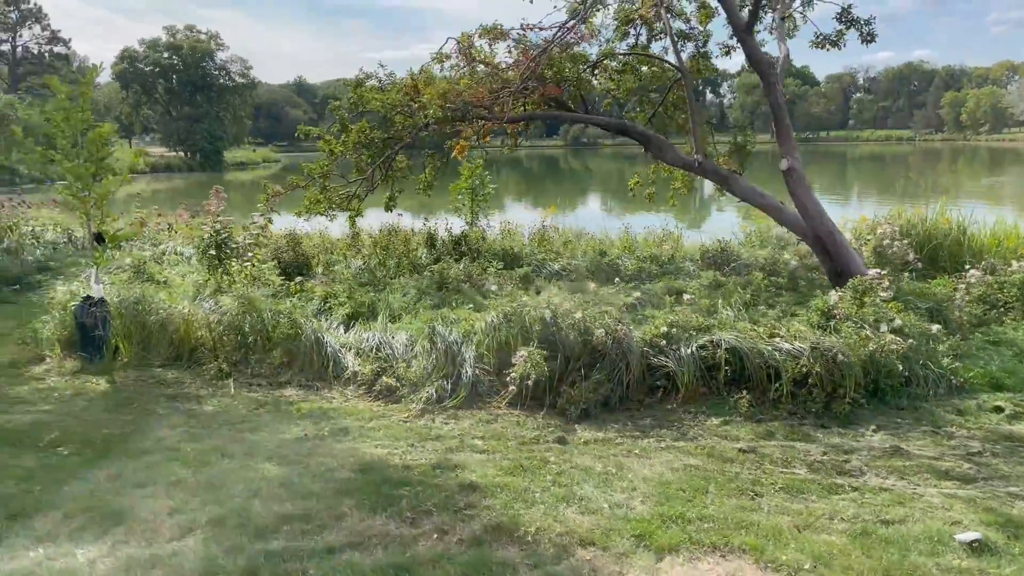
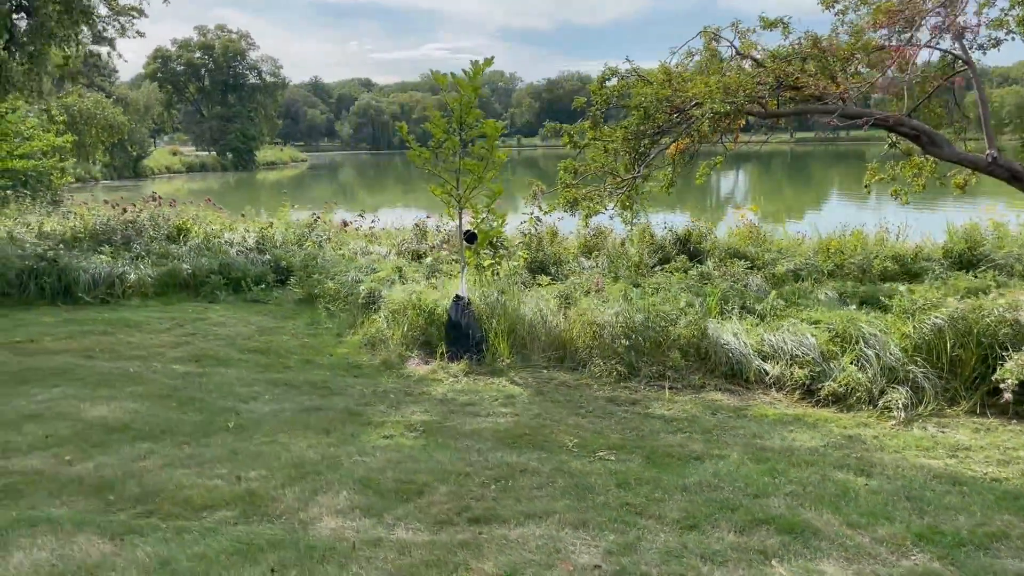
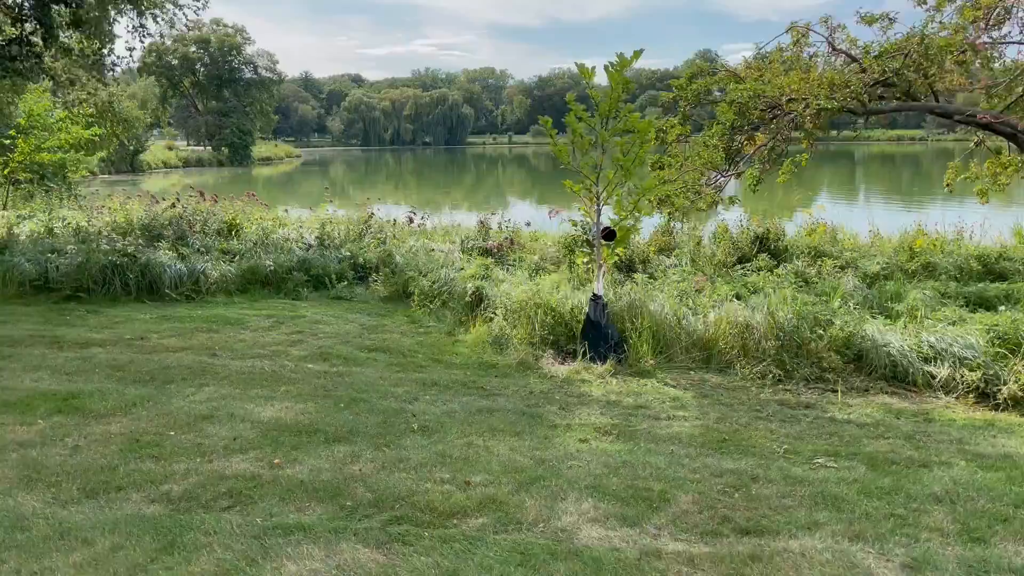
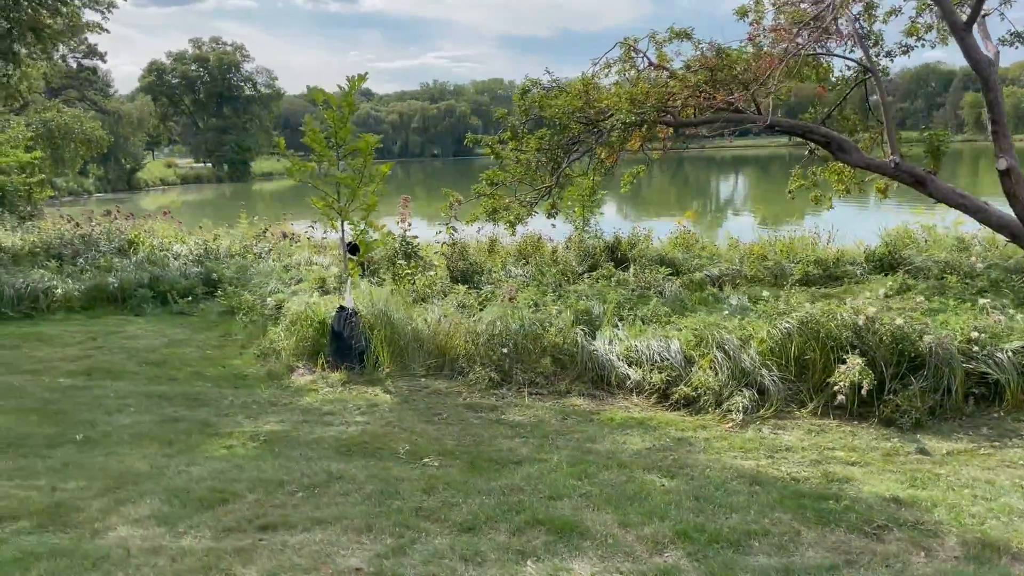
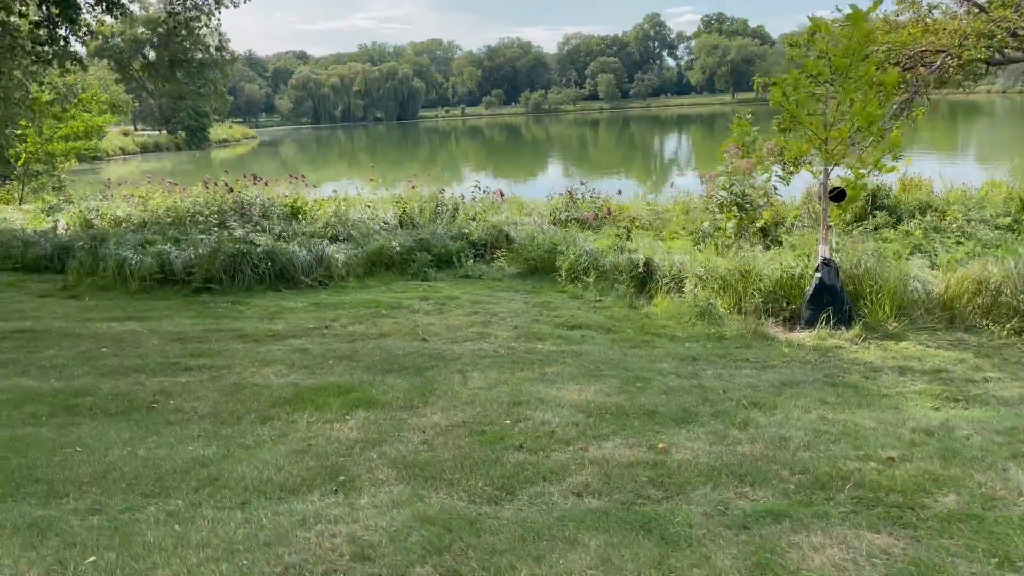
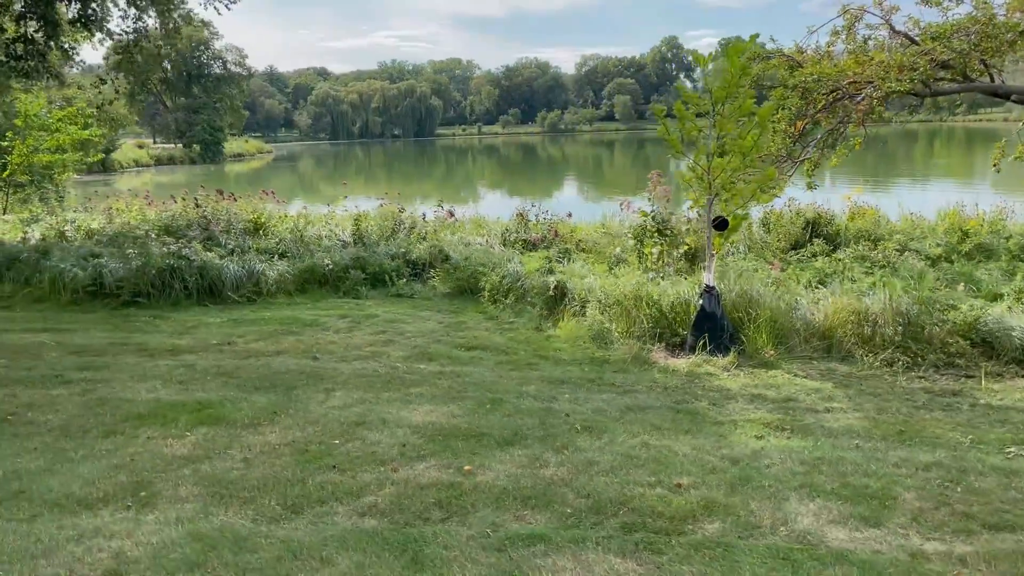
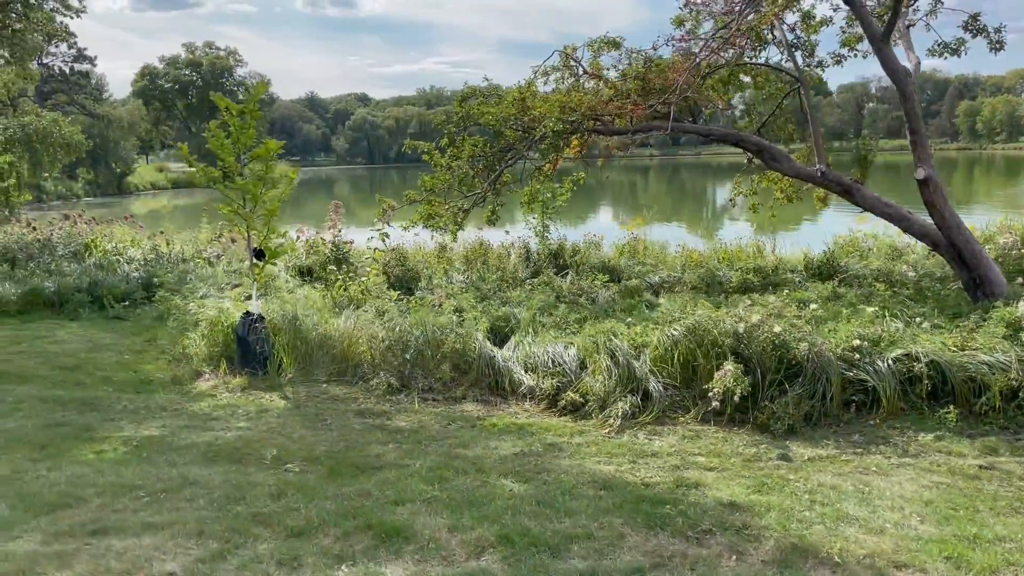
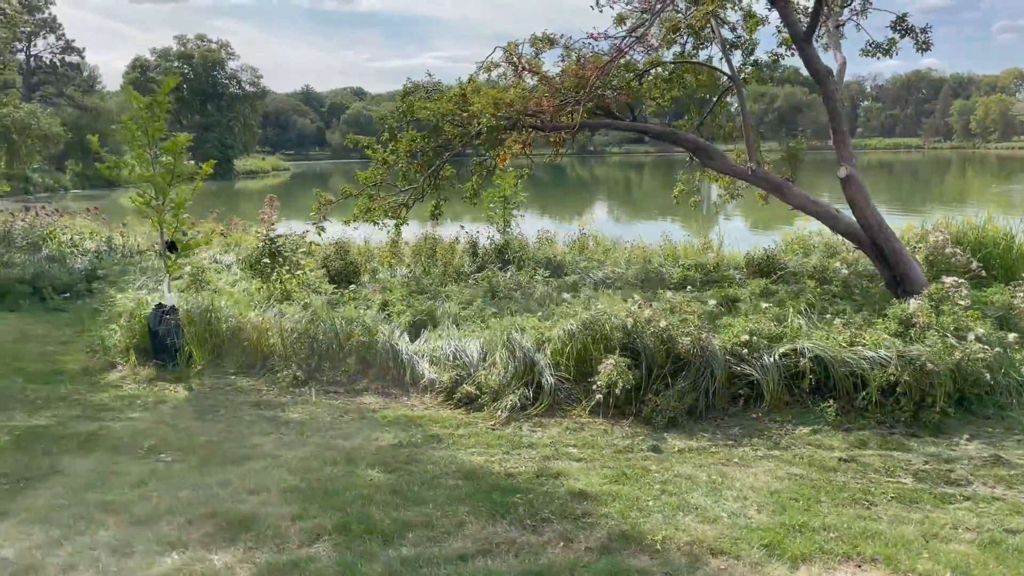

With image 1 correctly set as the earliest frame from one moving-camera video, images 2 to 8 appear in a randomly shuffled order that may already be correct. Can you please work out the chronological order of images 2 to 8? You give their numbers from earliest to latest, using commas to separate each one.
8, 7, 4, 2, 3, 6, 5
